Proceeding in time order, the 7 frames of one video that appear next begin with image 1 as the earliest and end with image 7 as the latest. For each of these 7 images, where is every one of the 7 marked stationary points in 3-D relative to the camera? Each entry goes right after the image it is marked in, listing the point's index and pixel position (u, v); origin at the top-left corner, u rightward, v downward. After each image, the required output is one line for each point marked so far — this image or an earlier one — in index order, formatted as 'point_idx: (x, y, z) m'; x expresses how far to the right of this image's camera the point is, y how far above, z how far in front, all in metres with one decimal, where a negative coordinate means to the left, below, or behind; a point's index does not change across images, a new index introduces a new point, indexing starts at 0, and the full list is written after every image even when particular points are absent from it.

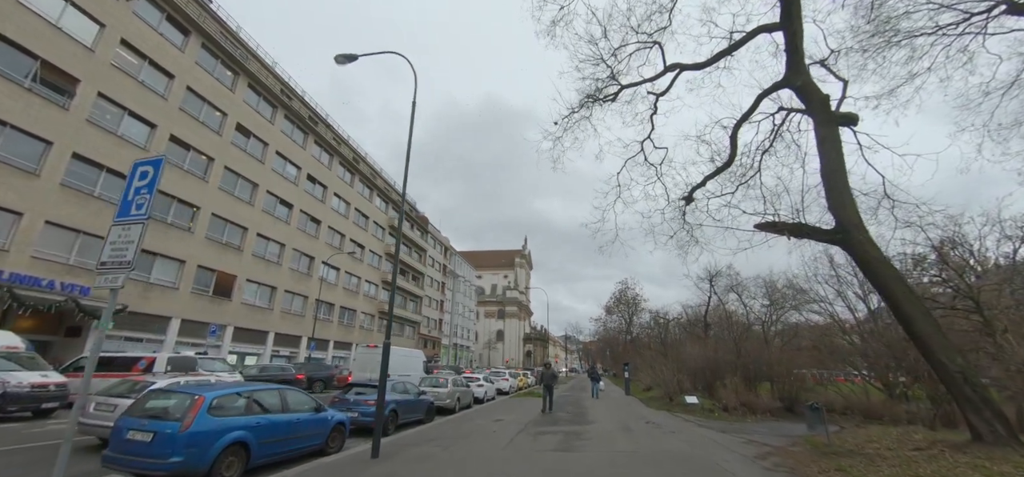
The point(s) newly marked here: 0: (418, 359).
0: (-4.2, -5.4, +19.3) m
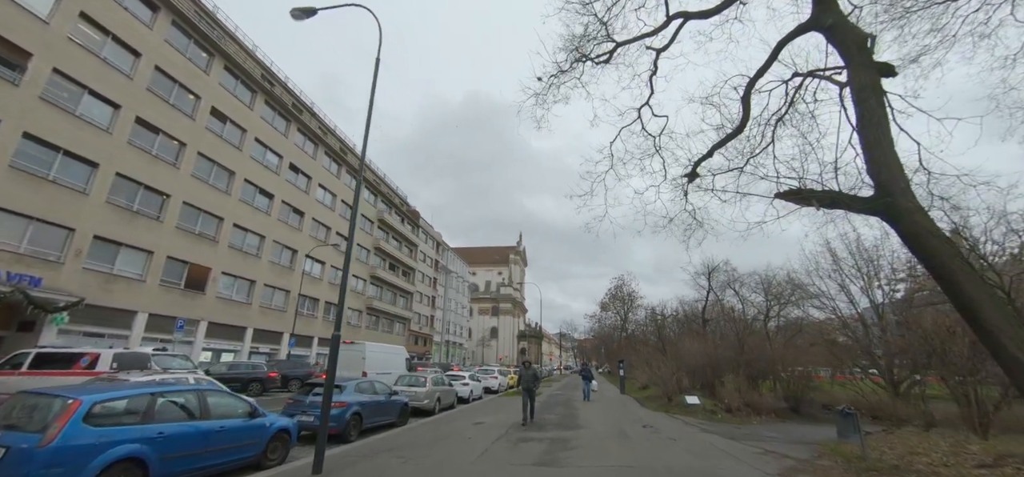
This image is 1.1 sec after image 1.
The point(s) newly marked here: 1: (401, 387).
0: (-4.7, -4.9, +18.0) m
1: (-3.5, -4.7, +13.7) m
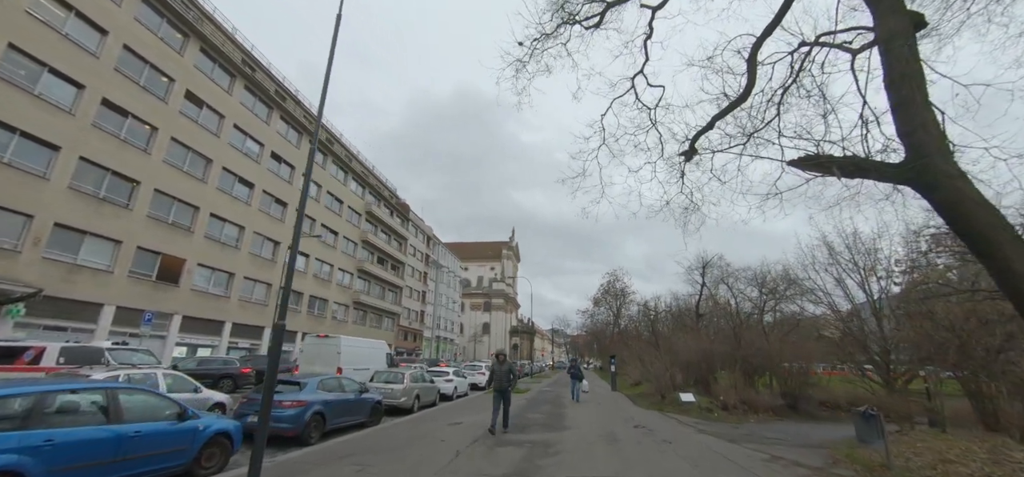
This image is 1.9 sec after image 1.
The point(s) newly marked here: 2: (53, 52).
0: (-5.3, -4.4, +17.1) m
1: (-4.0, -4.3, +12.8) m
2: (-20.3, +8.3, +19.1) m
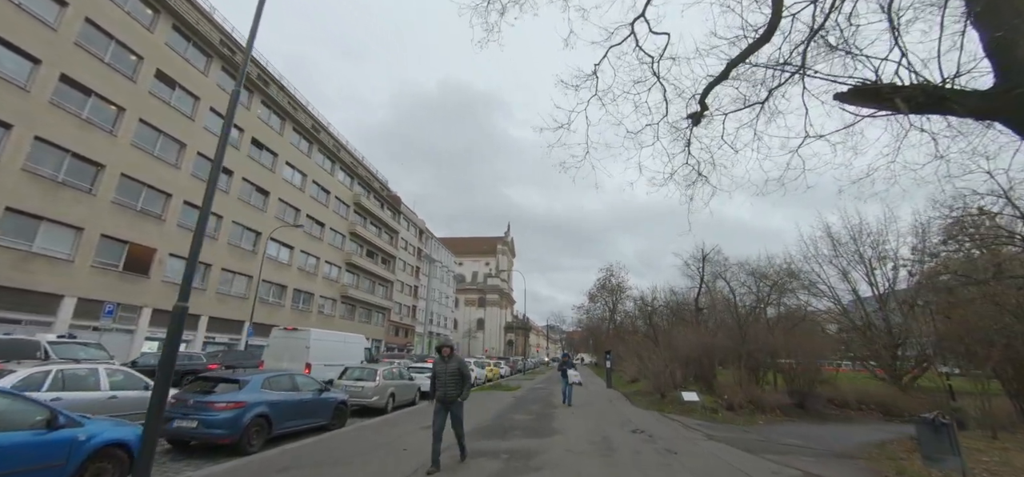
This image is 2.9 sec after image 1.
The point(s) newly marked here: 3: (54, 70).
0: (-5.7, -3.9, +15.8) m
1: (-4.4, -3.8, +11.5) m
2: (-20.7, +8.8, +17.6) m
3: (-20.3, +7.5, +19.2) m
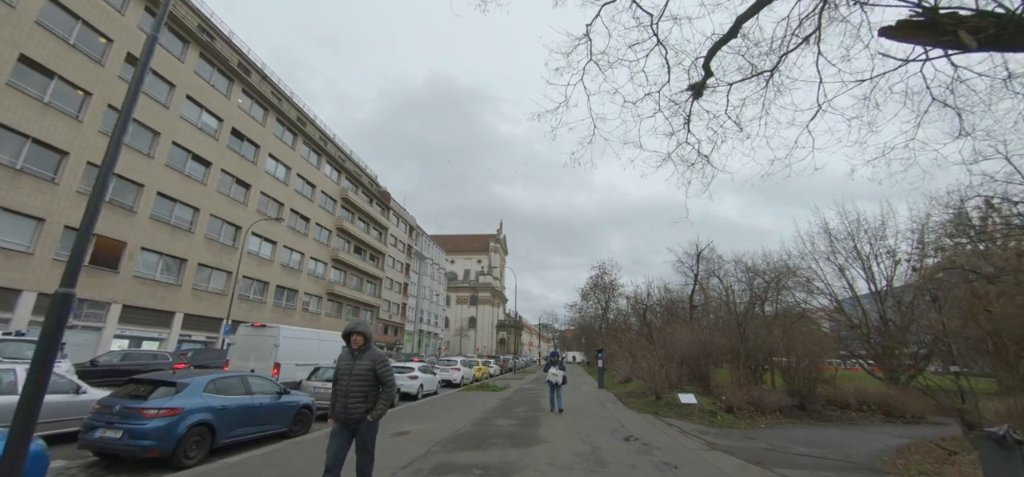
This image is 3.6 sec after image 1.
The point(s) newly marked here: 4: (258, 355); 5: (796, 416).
0: (-6.2, -3.6, +14.8) m
1: (-4.8, -3.5, +10.6) m
2: (-21.1, +9.2, +16.4) m
3: (-20.8, +7.9, +18.0) m
4: (-7.1, -3.3, +12.2) m
5: (+8.7, -5.5, +13.3) m
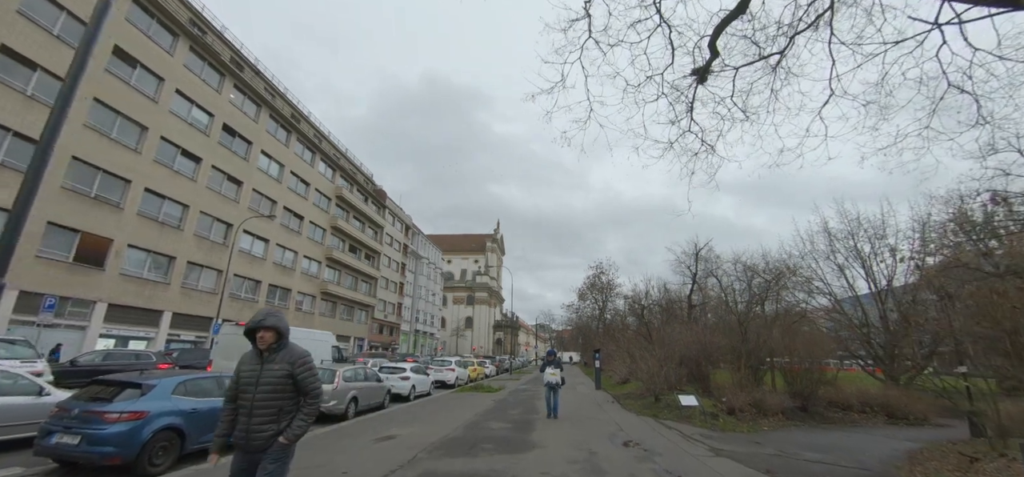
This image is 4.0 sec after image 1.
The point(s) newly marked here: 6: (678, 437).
0: (-6.3, -3.5, +14.4) m
1: (-5.0, -3.4, +10.2) m
2: (-21.3, +9.4, +15.8) m
3: (-21.0, +8.0, +17.4) m
4: (-7.3, -3.1, +11.7) m
5: (+8.6, -5.4, +13.0) m
6: (+3.2, -3.8, +8.4) m
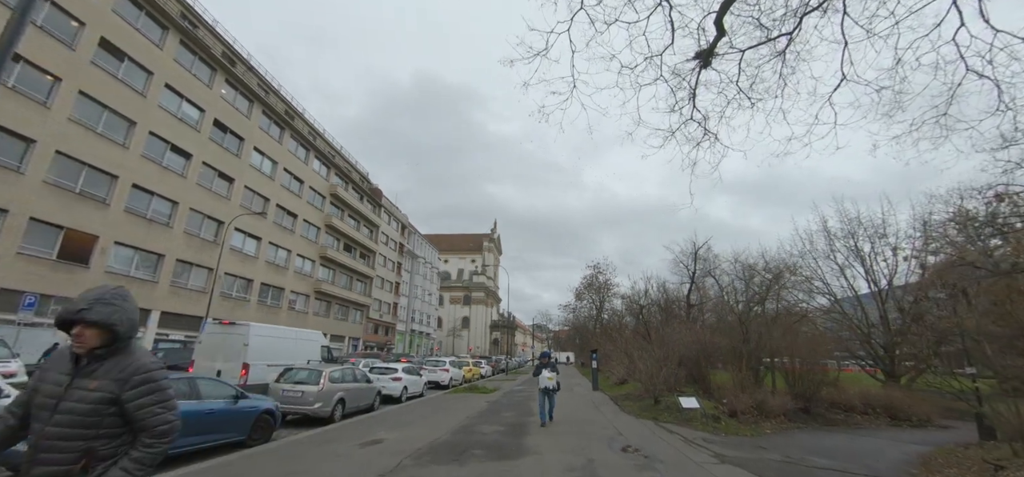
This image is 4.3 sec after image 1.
0: (-6.5, -3.3, +13.9) m
1: (-5.1, -3.3, +9.7) m
2: (-21.4, +9.5, +15.3) m
3: (-21.1, +8.2, +16.9) m
4: (-7.4, -3.0, +11.3) m
5: (+8.4, -5.3, +12.6) m
6: (+3.1, -3.7, +8.0) m
